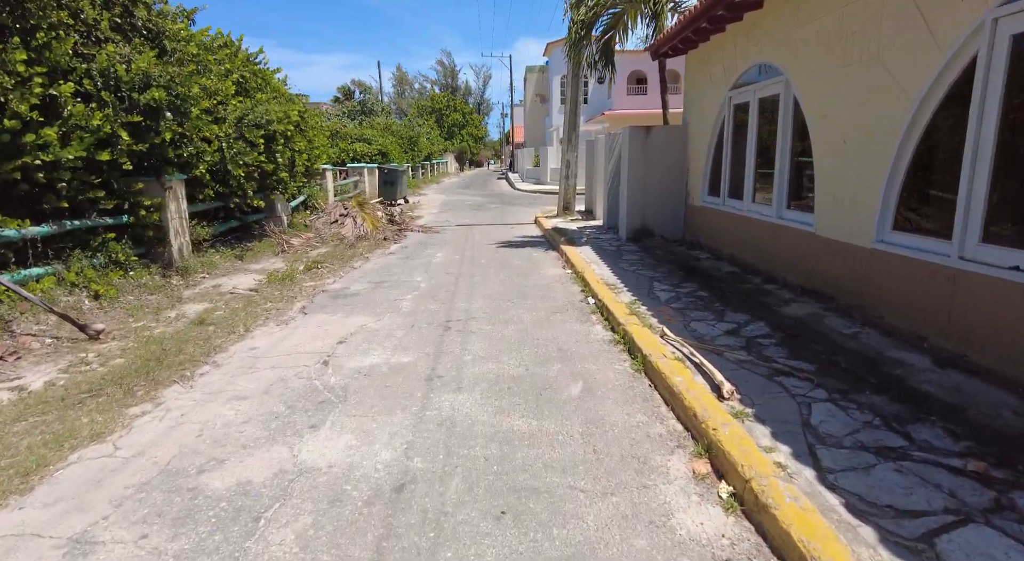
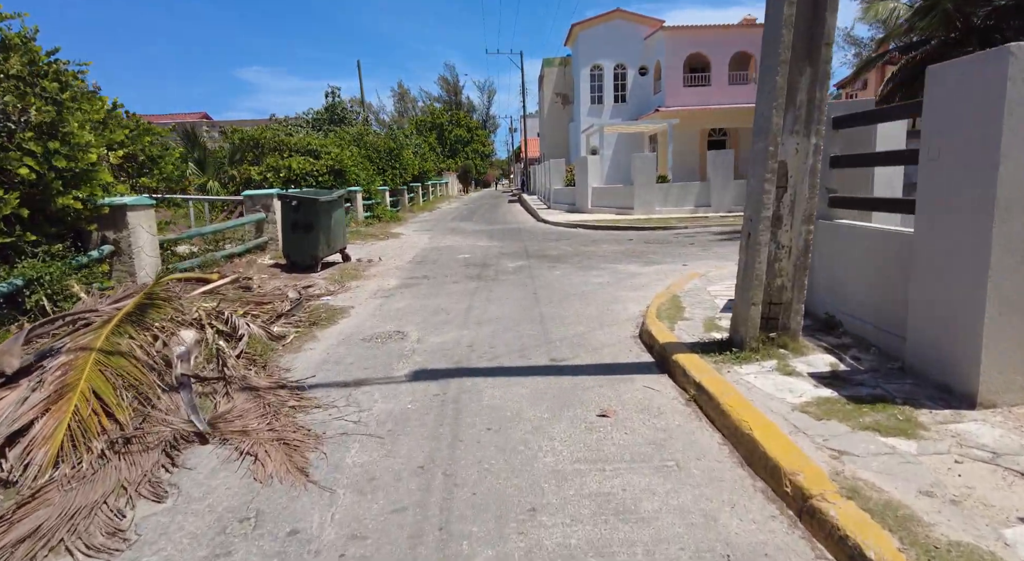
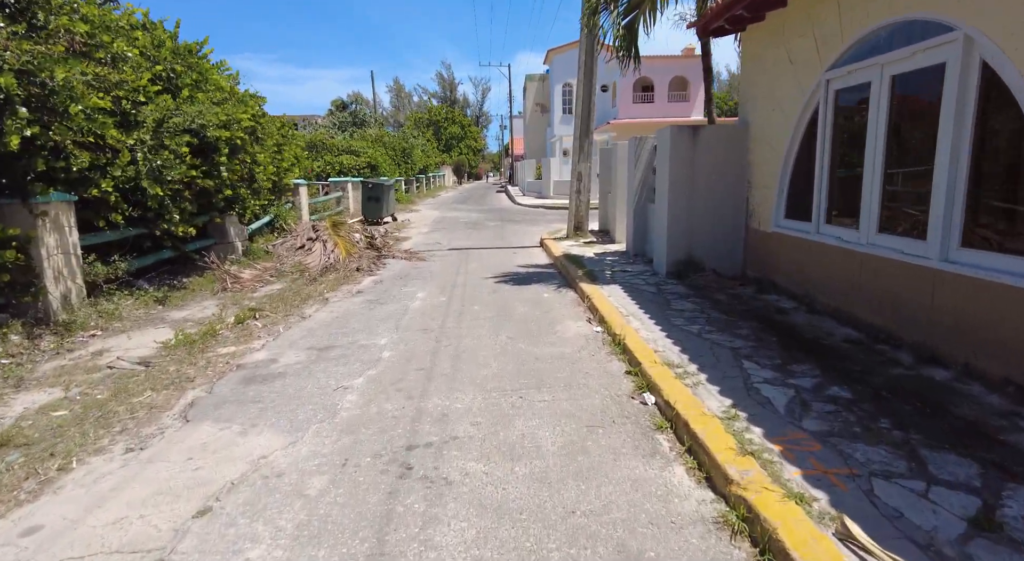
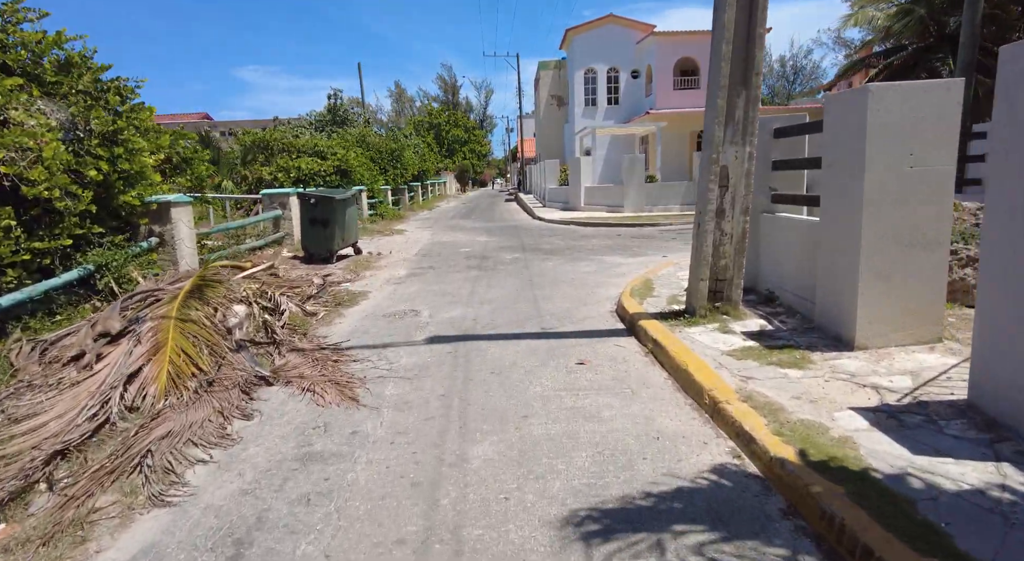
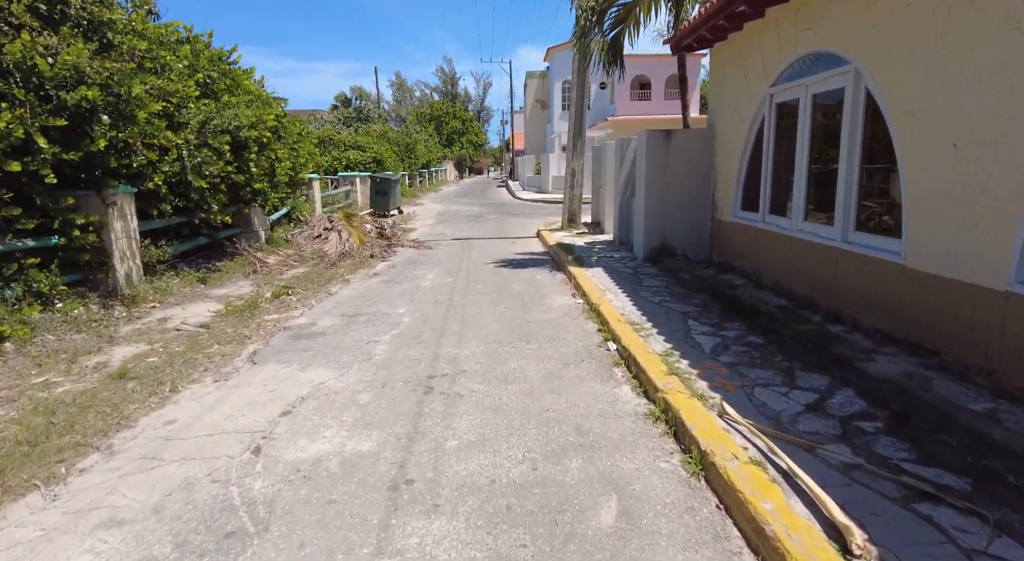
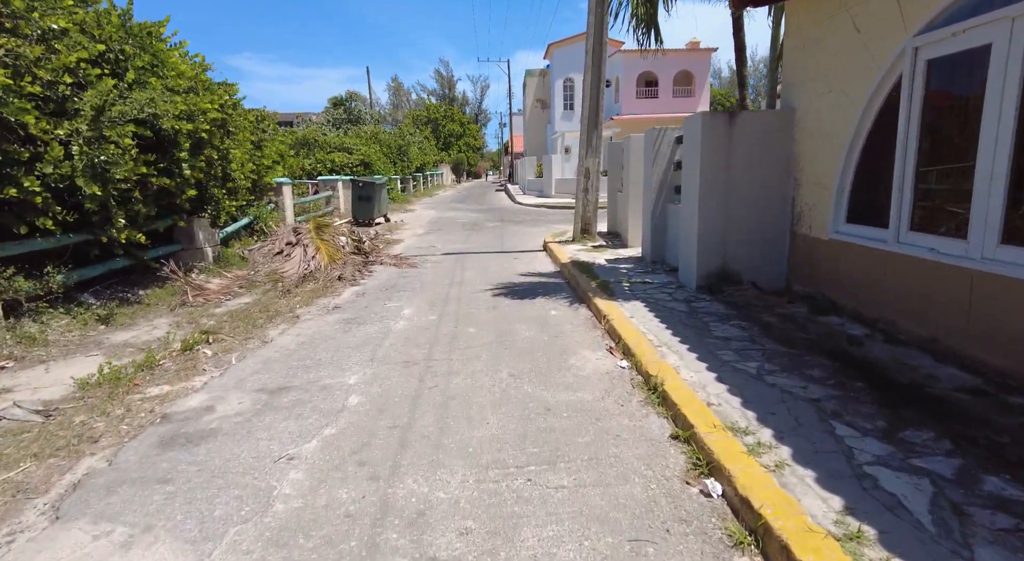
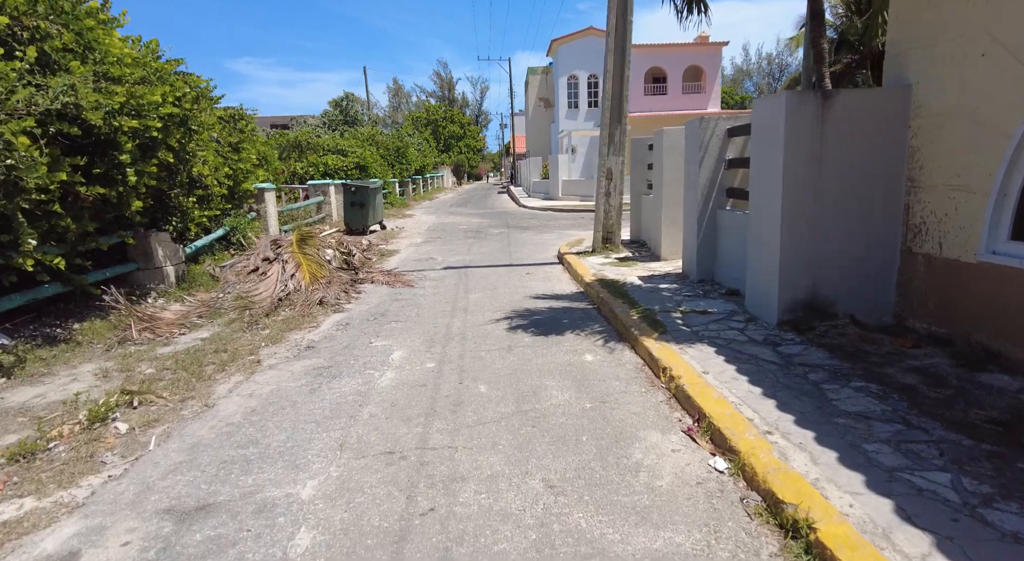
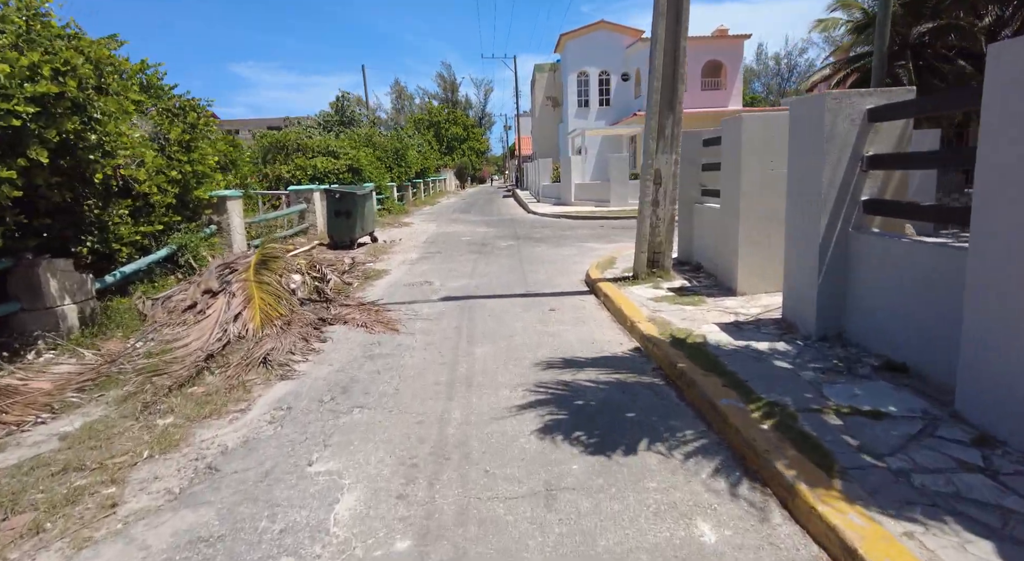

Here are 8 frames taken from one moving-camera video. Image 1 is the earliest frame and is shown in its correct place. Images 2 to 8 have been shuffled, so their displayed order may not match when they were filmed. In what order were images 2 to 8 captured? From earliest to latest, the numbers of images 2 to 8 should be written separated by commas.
5, 3, 6, 7, 8, 4, 2
